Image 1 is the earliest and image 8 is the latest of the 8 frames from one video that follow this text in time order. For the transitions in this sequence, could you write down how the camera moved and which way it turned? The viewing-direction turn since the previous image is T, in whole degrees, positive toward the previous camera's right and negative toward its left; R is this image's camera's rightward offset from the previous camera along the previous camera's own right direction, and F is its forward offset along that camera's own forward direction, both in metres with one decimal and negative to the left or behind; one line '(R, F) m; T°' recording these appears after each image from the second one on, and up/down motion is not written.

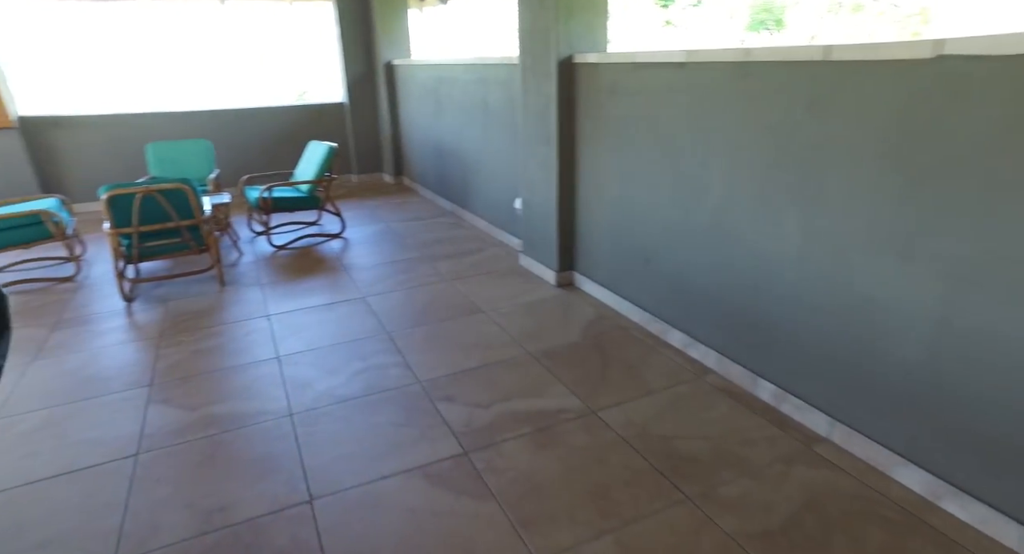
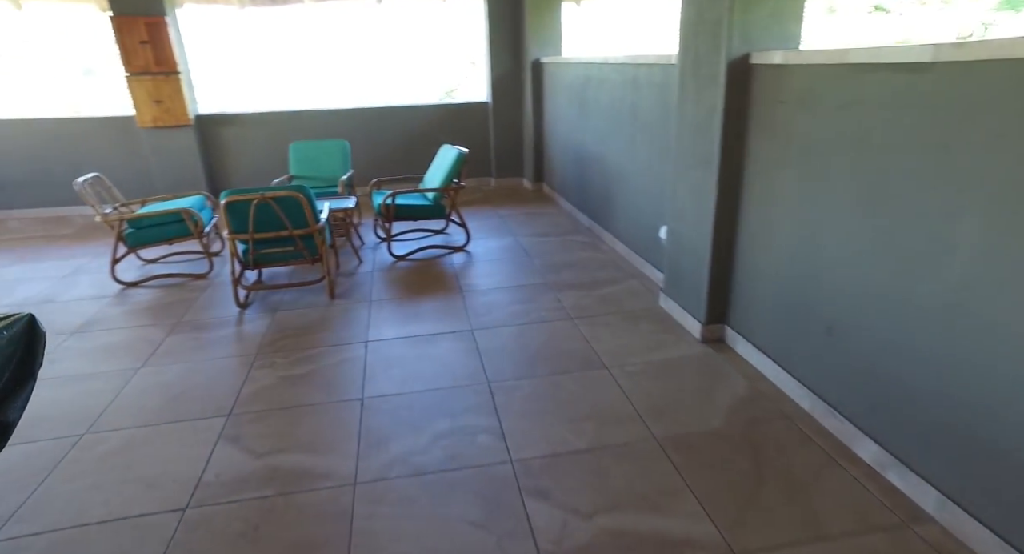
(+0.1, +0.6) m; -14°
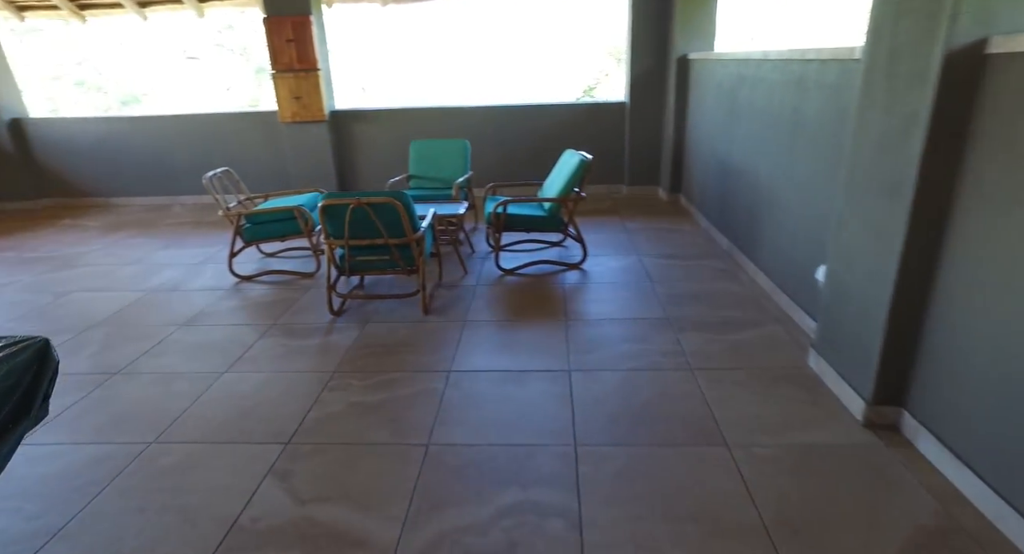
(+0.1, +0.4) m; -13°
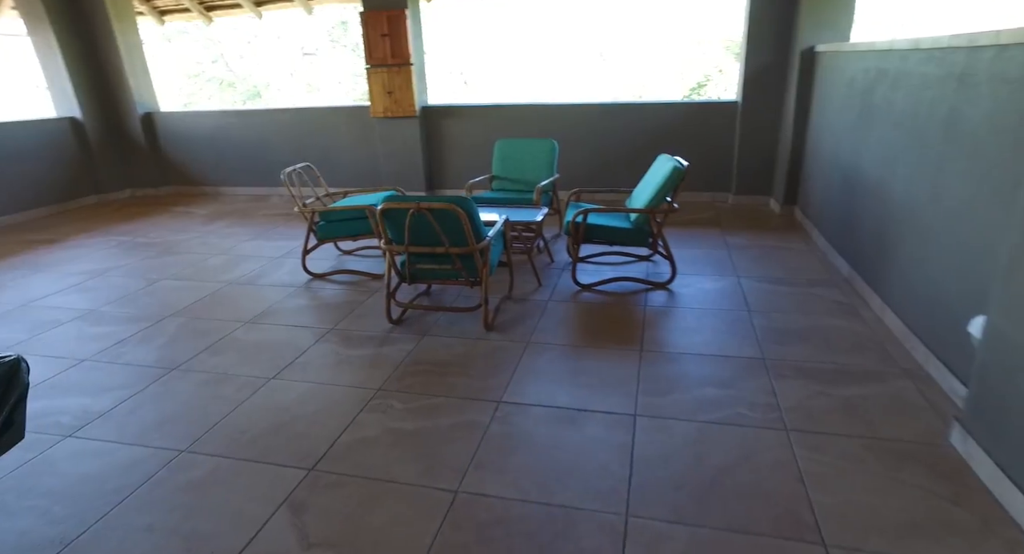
(+0.2, +0.3) m; -10°
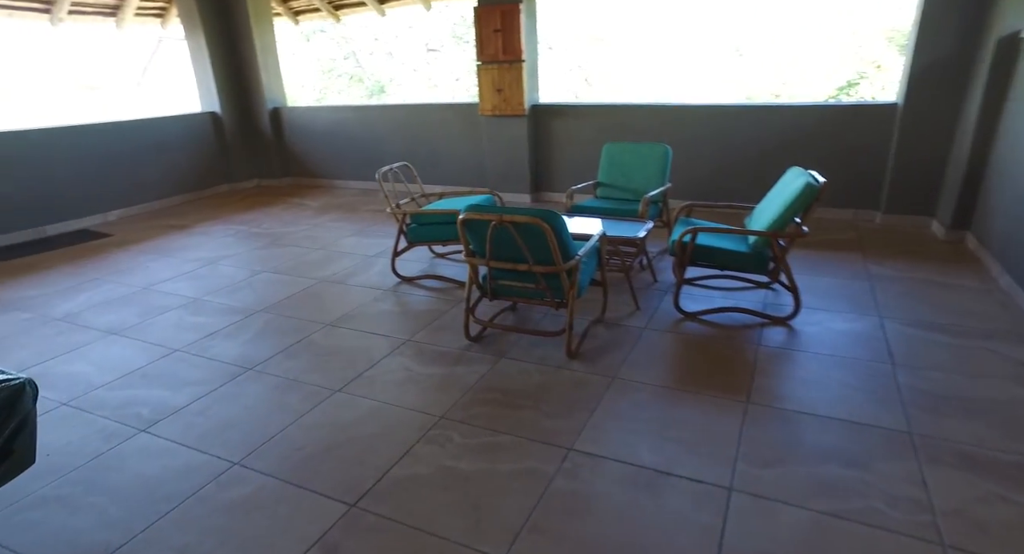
(+0.1, +0.3) m; -11°
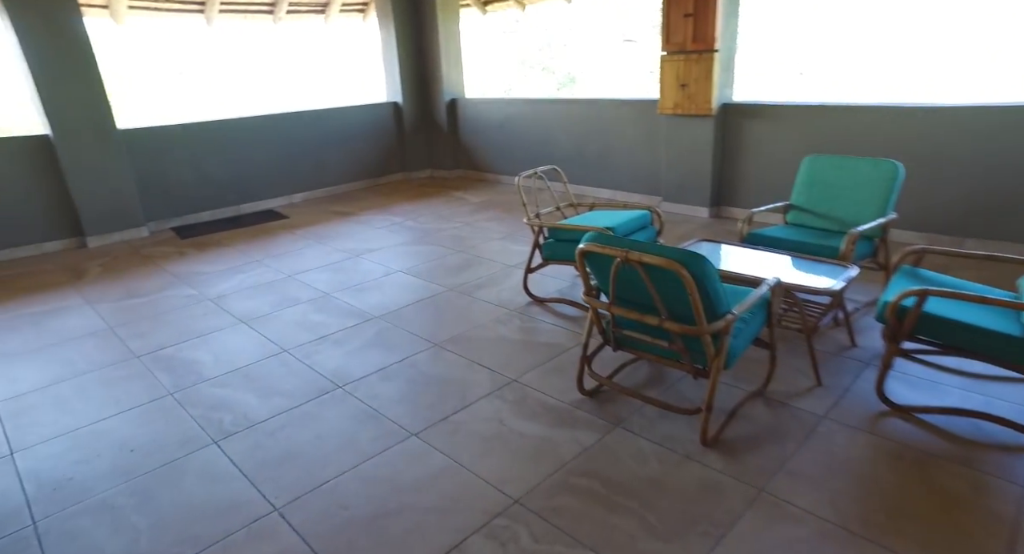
(+0.2, +0.6) m; -18°
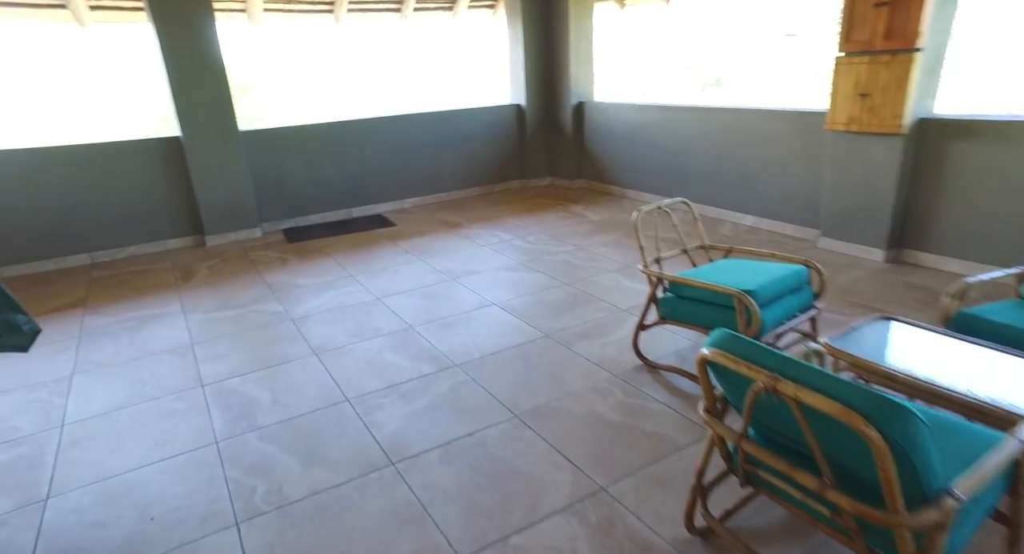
(+0.1, +0.6) m; -12°
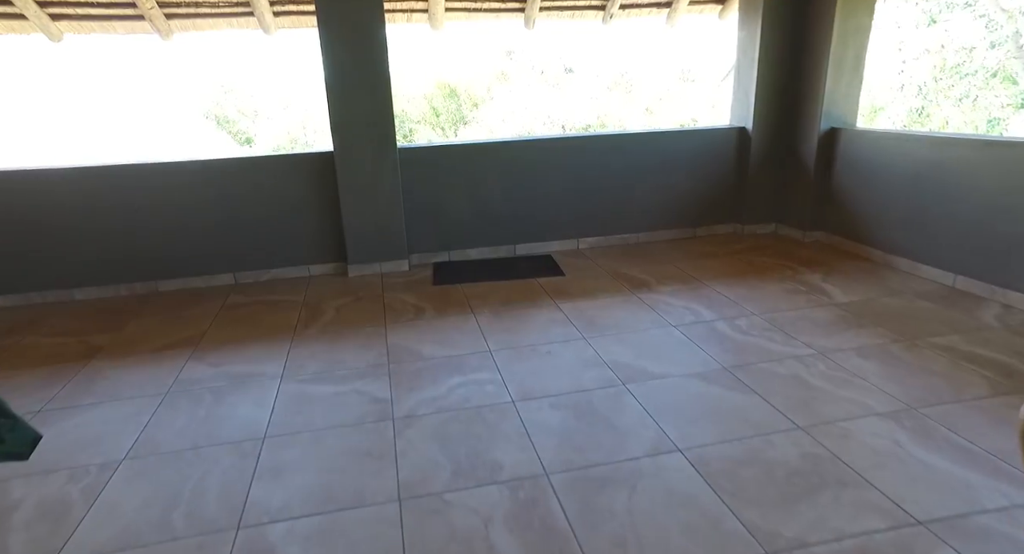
(-0.1, +1.1) m; -18°
